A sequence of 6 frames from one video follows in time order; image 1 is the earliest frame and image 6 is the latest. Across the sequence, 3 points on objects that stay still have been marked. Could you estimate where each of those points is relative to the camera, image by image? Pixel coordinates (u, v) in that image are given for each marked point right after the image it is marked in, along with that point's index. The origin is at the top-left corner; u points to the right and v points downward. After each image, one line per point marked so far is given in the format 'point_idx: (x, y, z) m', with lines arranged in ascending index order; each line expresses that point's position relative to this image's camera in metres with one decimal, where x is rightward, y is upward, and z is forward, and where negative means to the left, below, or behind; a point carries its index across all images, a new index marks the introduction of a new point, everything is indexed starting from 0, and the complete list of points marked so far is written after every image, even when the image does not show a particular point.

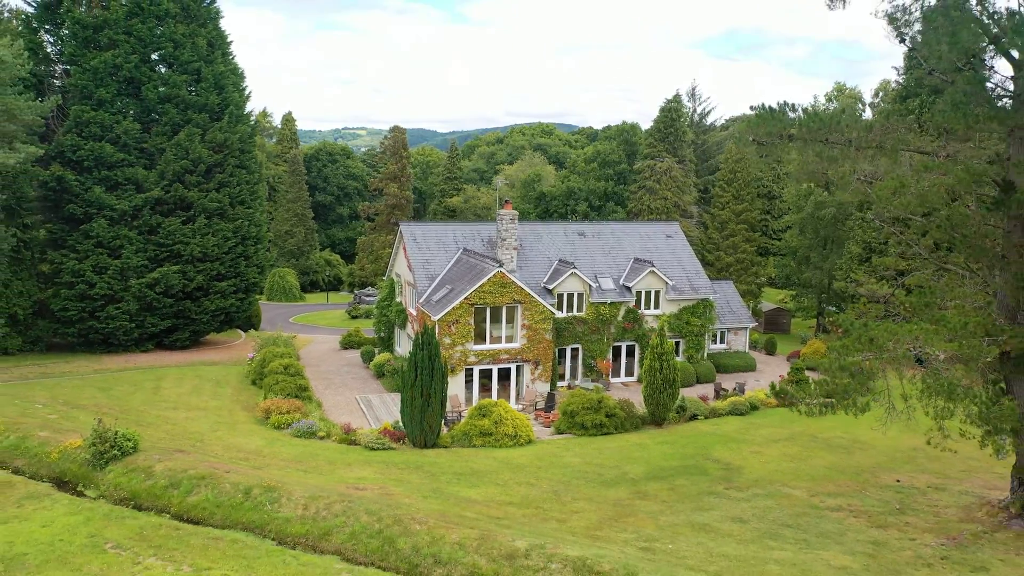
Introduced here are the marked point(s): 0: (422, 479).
0: (-1.4, -3.0, +14.5) m
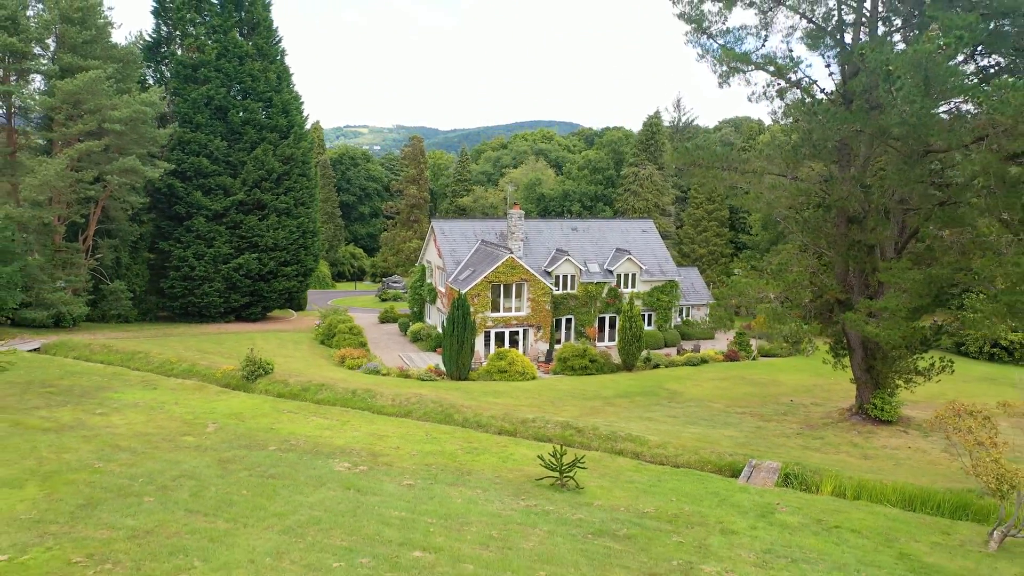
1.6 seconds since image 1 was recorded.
0: (-1.2, -2.4, +21.6) m
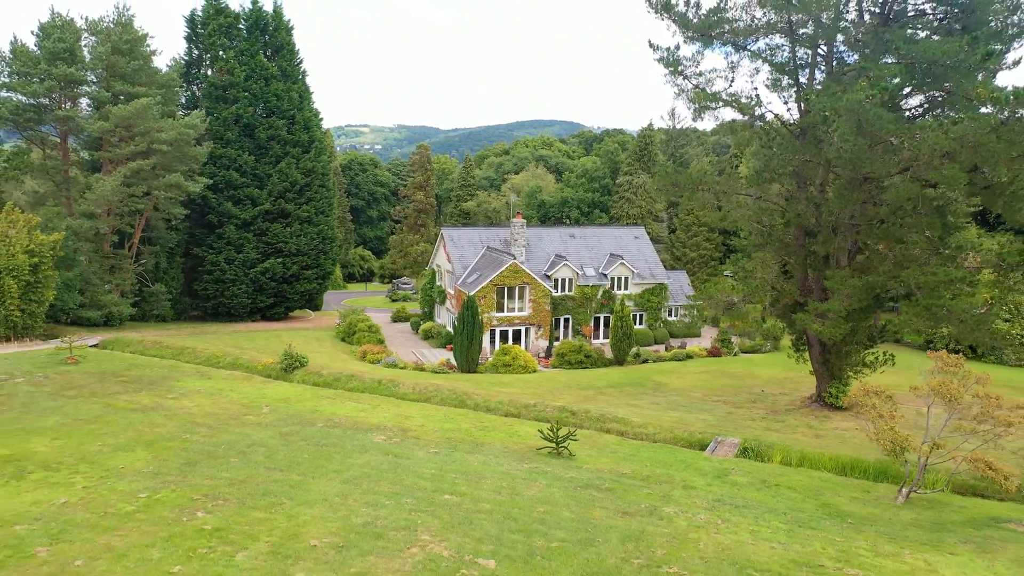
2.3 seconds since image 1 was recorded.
0: (-1.1, -2.5, +24.7) m
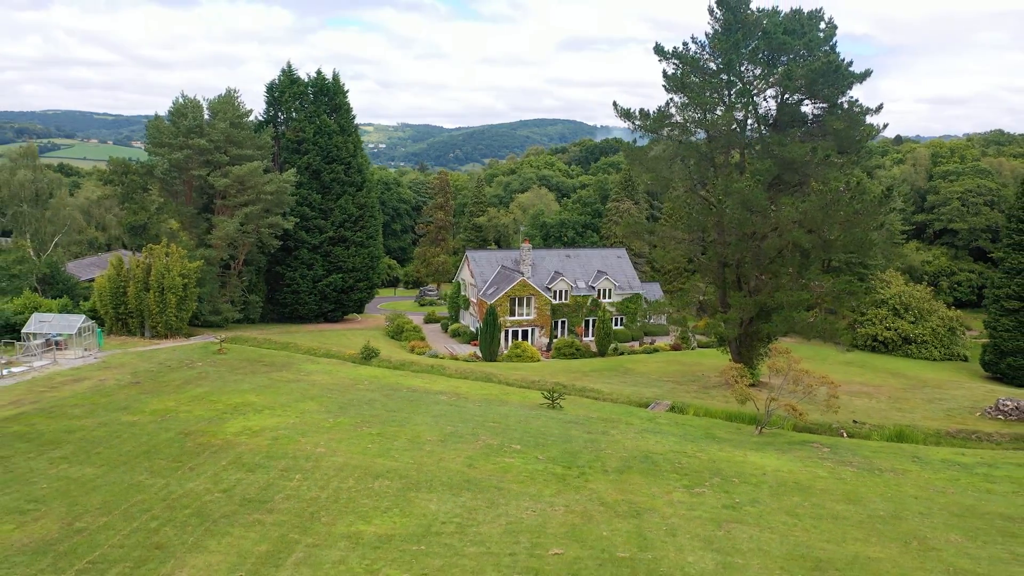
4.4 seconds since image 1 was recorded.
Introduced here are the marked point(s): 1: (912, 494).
0: (-0.7, -3.0, +35.0) m
1: (+7.9, -4.1, +18.3) m
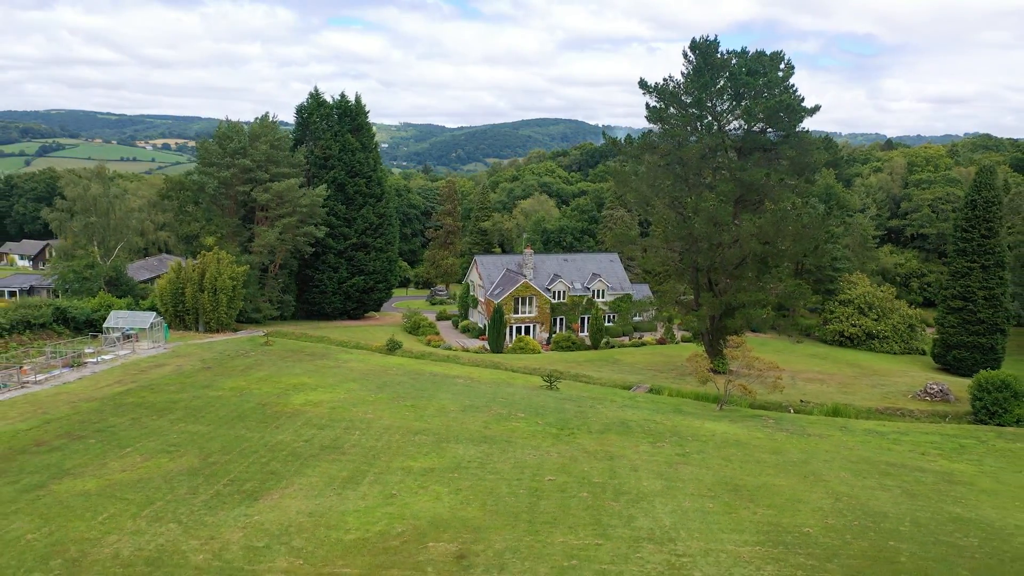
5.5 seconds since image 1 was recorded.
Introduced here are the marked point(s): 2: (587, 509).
0: (-0.5, -3.1, +40.6) m
1: (+8.0, -4.1, +23.8) m
2: (+1.4, -4.0, +16.9) m
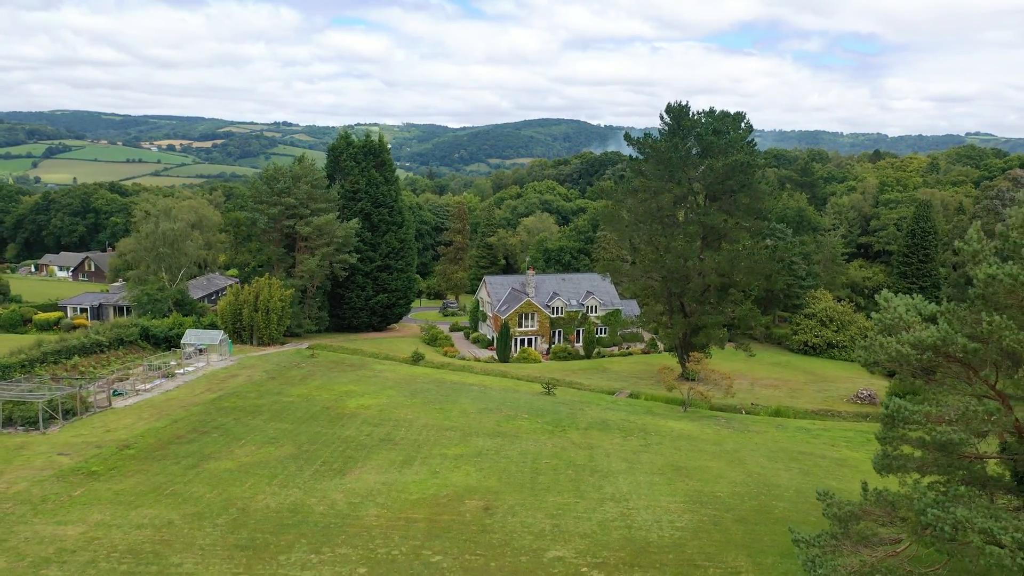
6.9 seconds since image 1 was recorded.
0: (-0.2, -4.1, +48.2) m
1: (+8.2, -5.2, +31.4) m
2: (+1.6, -5.1, +24.5) m
